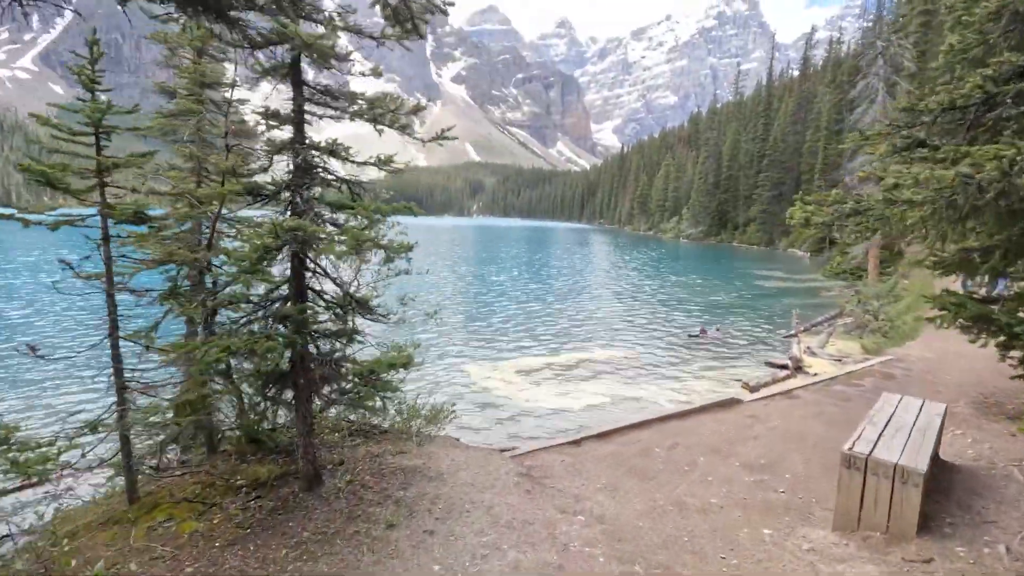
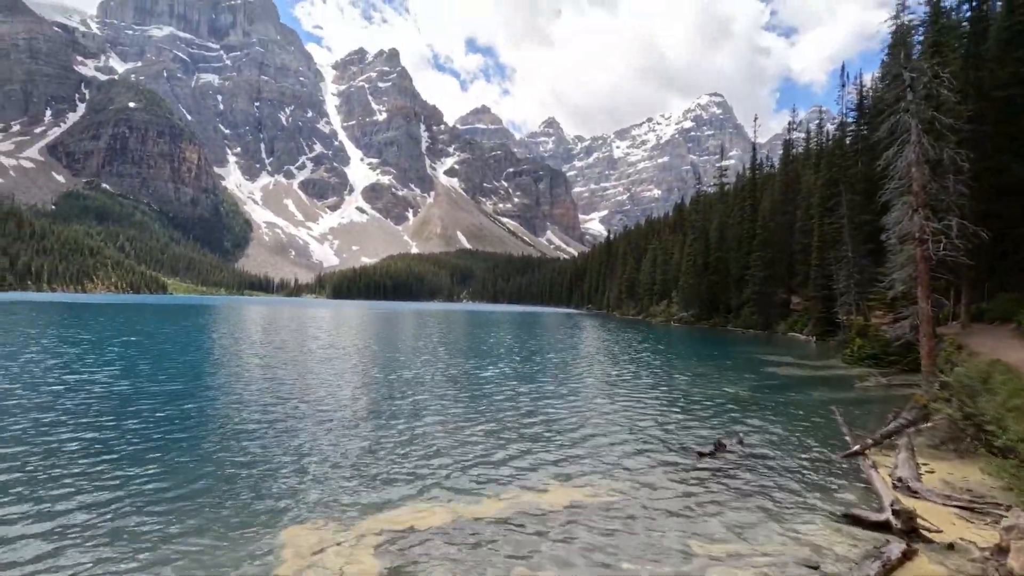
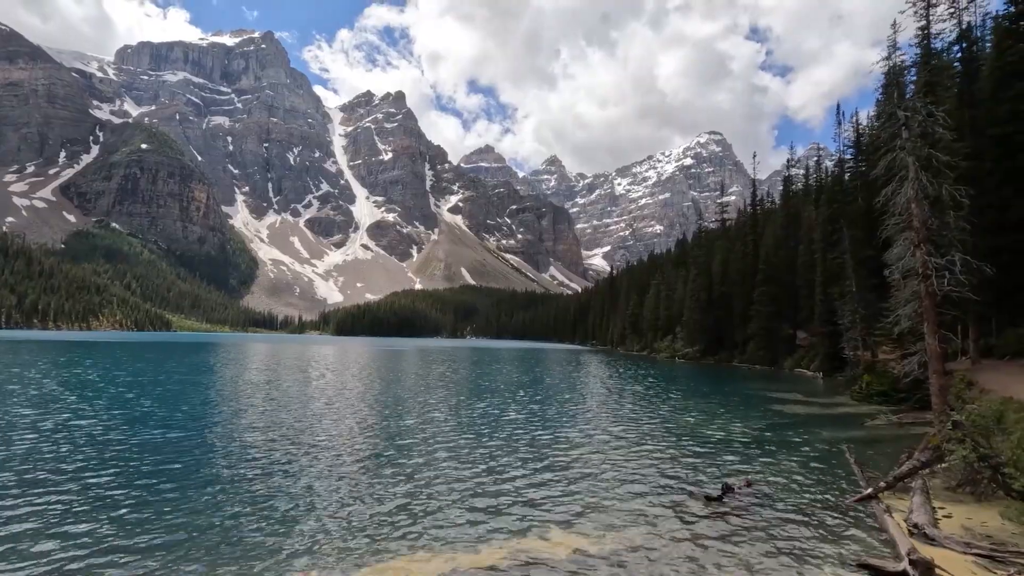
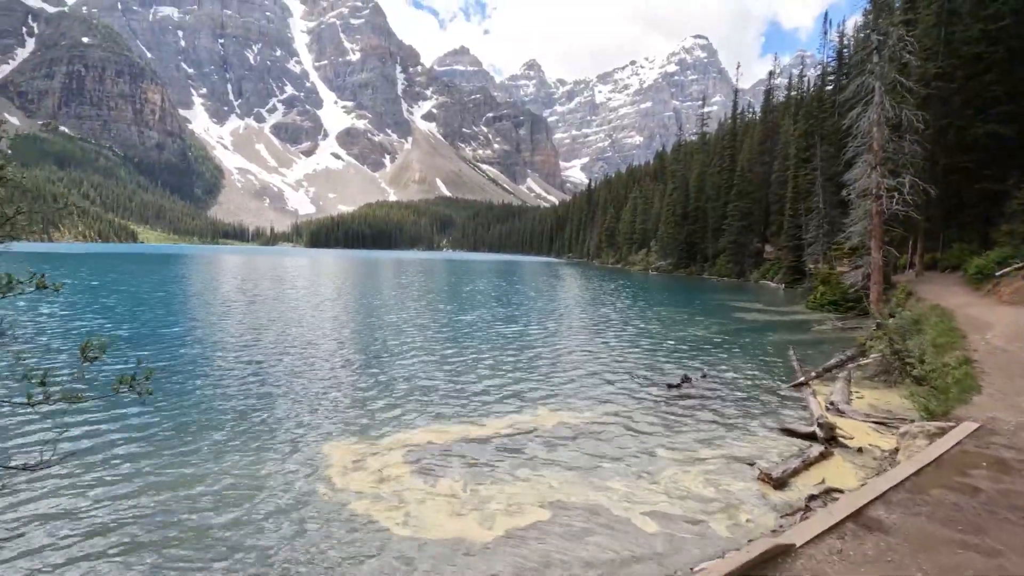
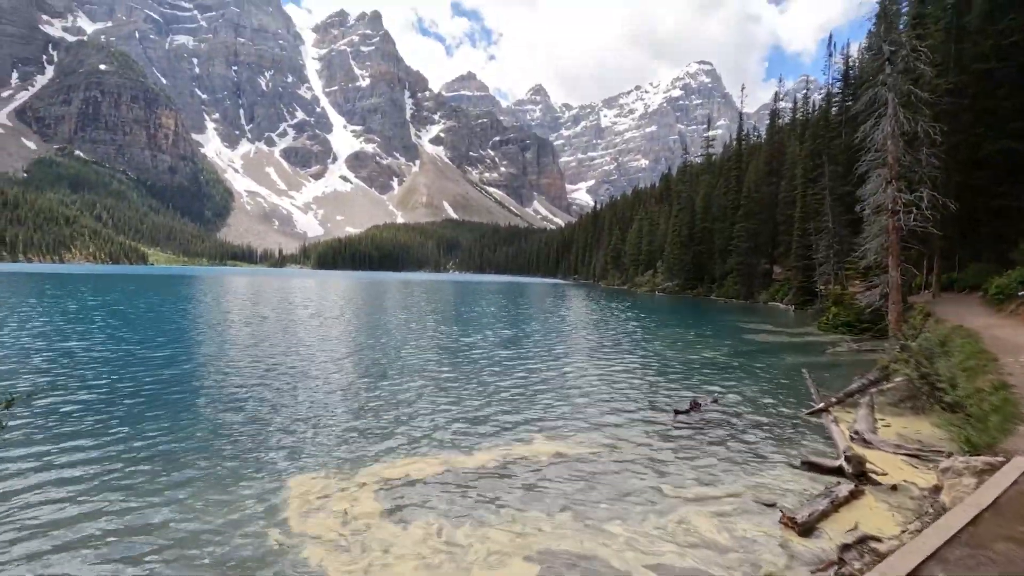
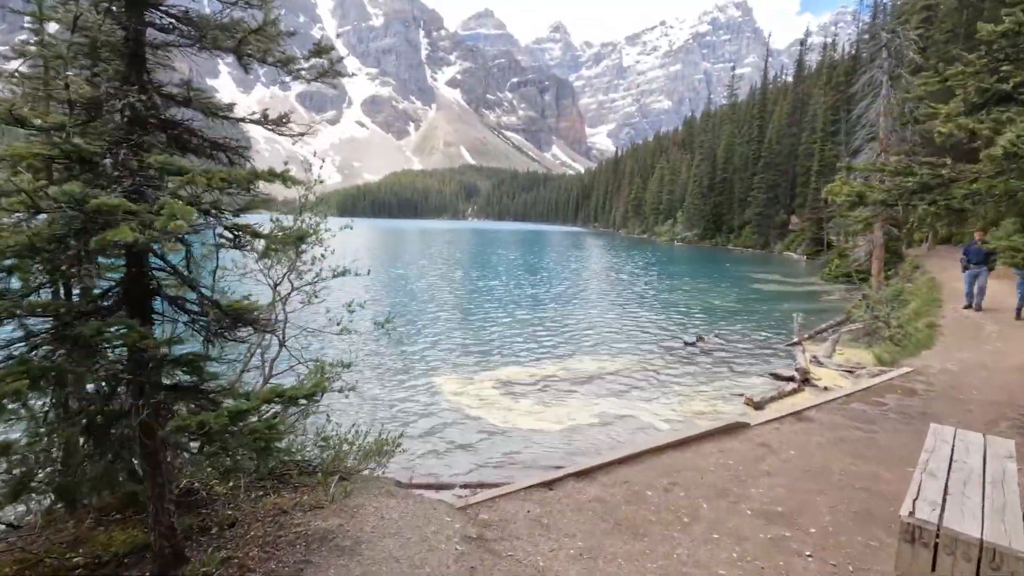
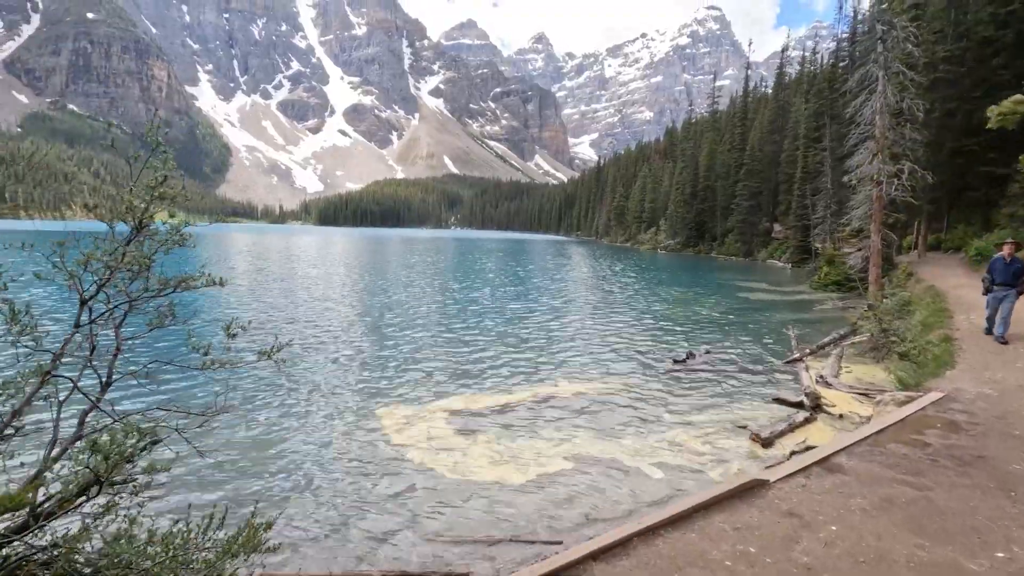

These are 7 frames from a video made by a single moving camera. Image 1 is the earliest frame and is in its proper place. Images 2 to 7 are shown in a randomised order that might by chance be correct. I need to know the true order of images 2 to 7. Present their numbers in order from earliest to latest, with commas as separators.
6, 7, 4, 5, 2, 3
